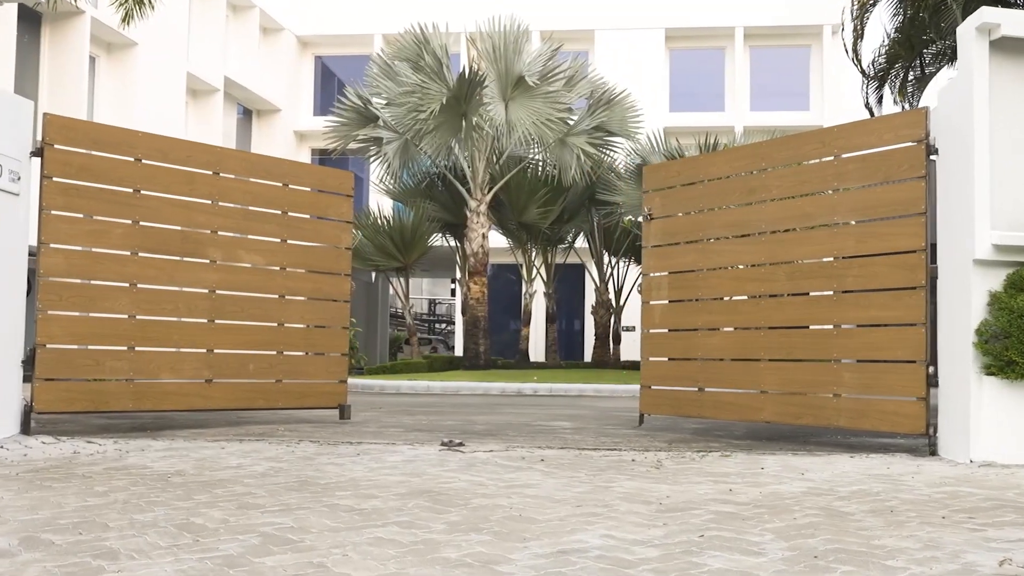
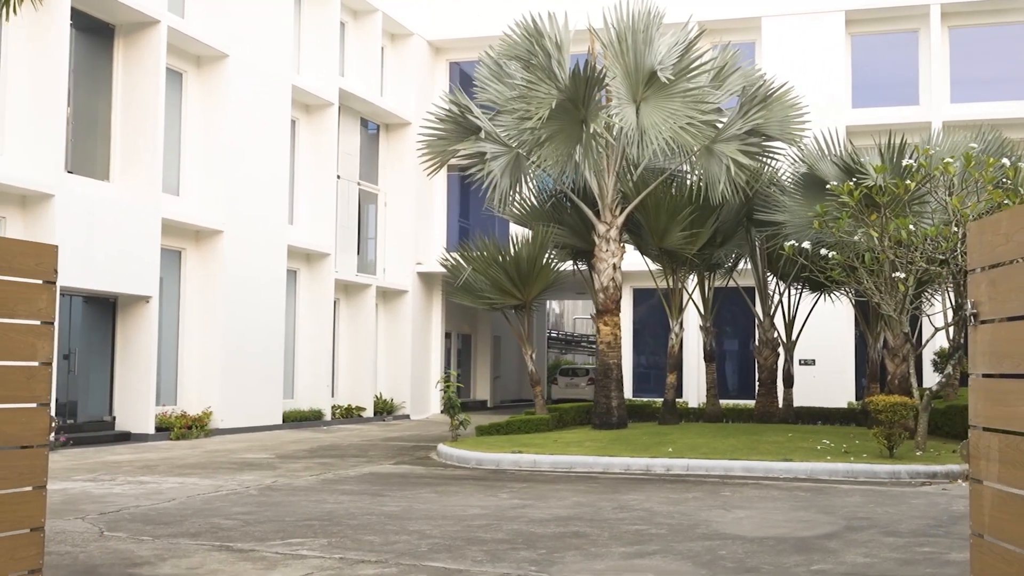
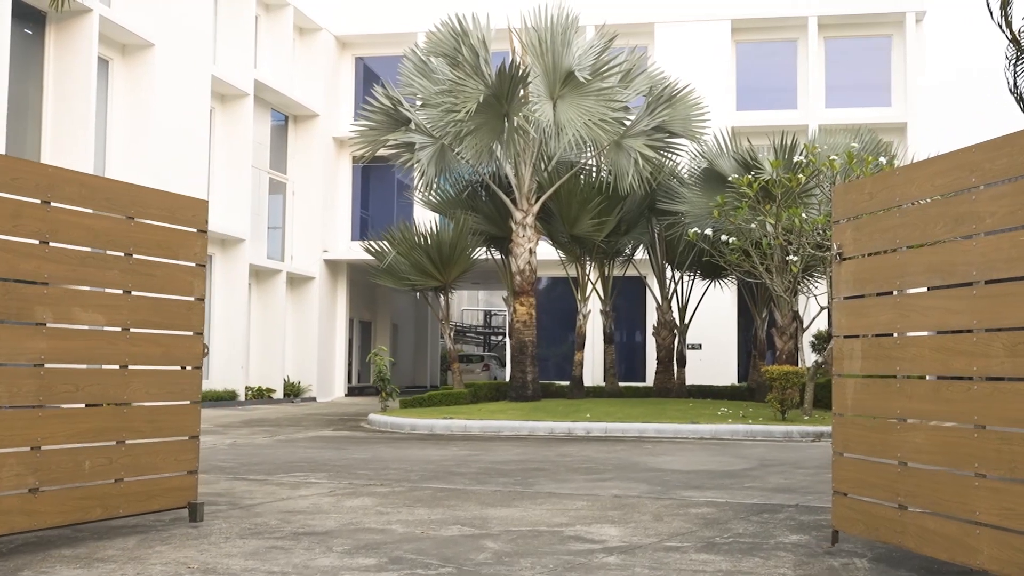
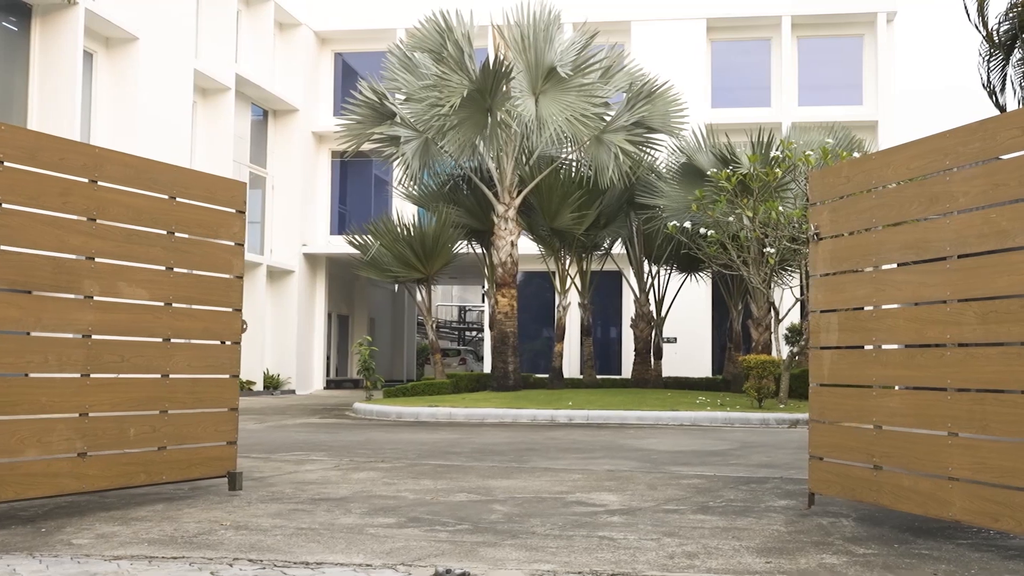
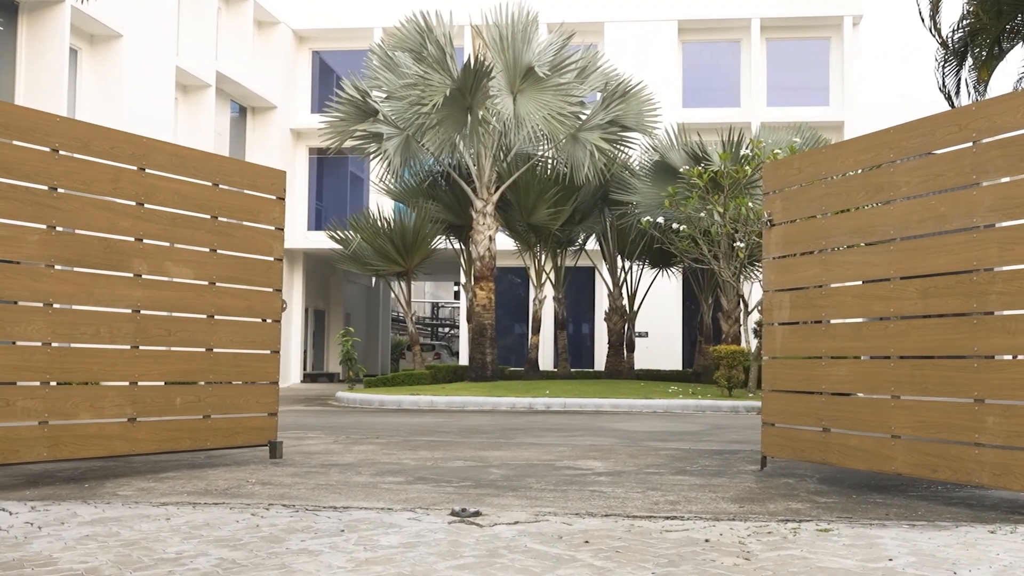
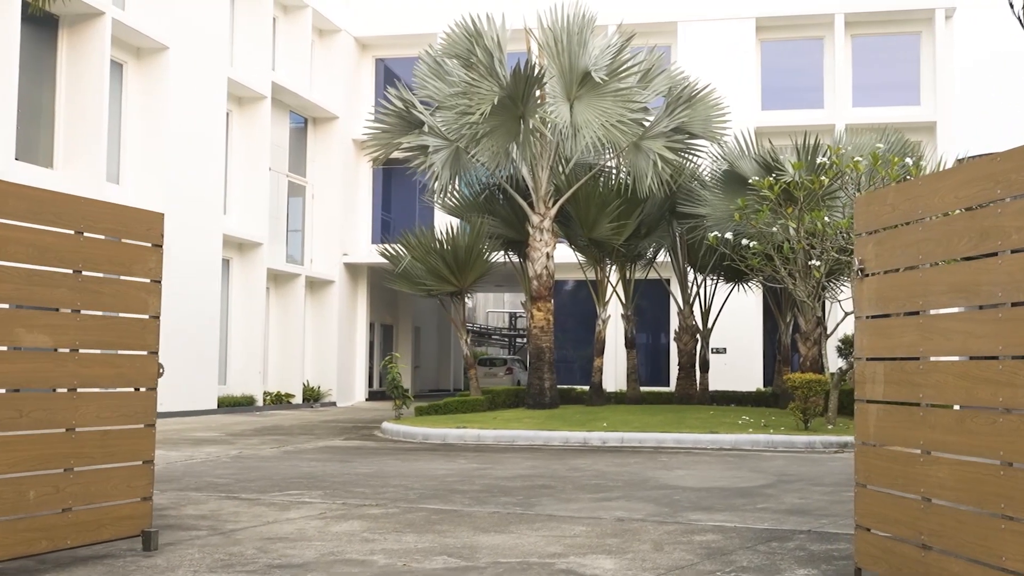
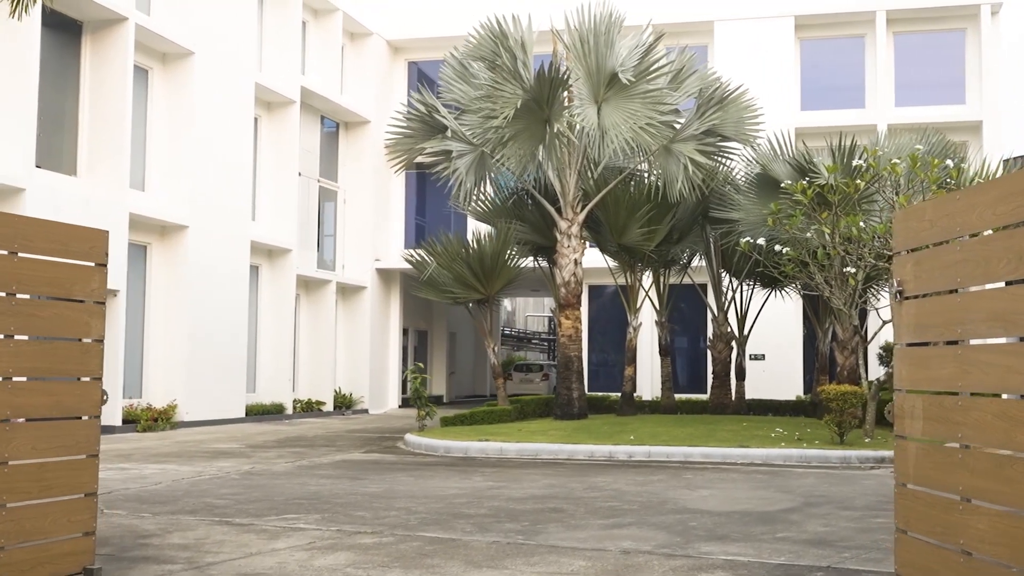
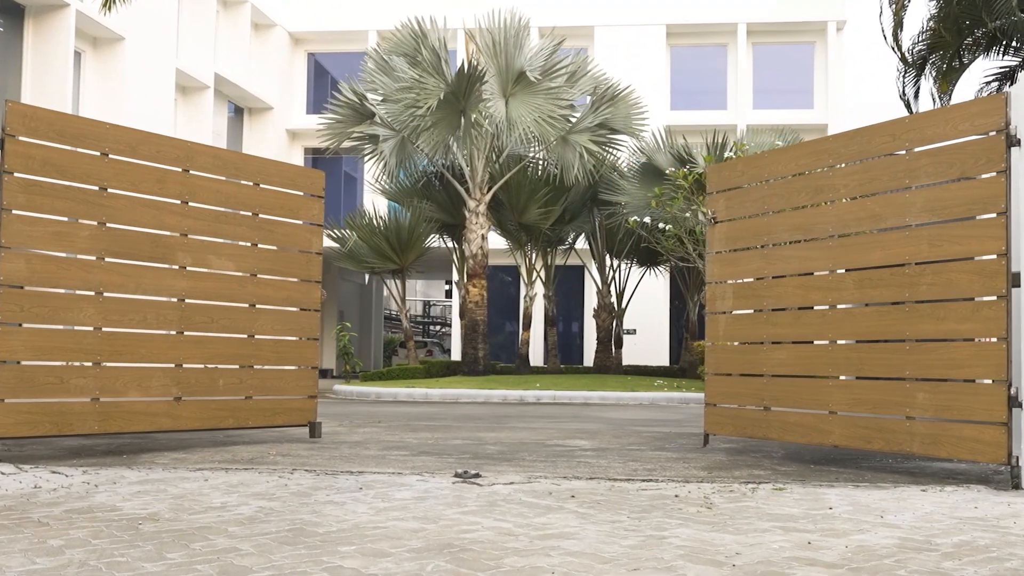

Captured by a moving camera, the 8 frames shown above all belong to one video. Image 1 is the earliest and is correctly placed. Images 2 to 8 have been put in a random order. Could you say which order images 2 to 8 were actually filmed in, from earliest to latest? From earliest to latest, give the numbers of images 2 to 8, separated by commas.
8, 5, 4, 3, 6, 7, 2
